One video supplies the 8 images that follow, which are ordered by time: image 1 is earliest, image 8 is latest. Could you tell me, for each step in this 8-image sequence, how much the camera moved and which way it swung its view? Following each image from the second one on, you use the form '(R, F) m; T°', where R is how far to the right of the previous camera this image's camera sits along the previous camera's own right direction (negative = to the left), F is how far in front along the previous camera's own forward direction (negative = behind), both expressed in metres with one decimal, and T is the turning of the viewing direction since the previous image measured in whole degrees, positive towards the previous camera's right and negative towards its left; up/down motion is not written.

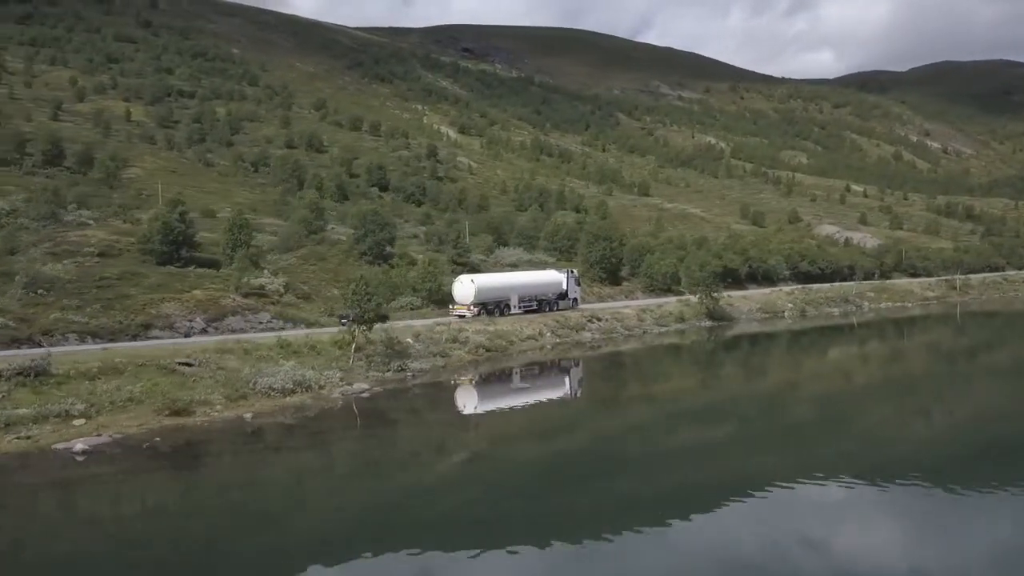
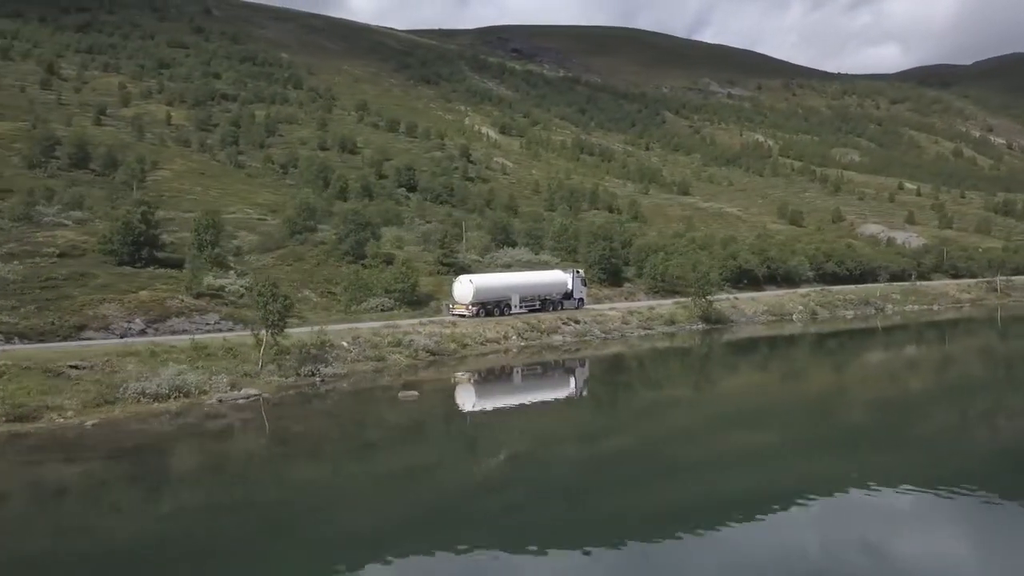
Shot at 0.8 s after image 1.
(+3.3, +1.2) m; -4°
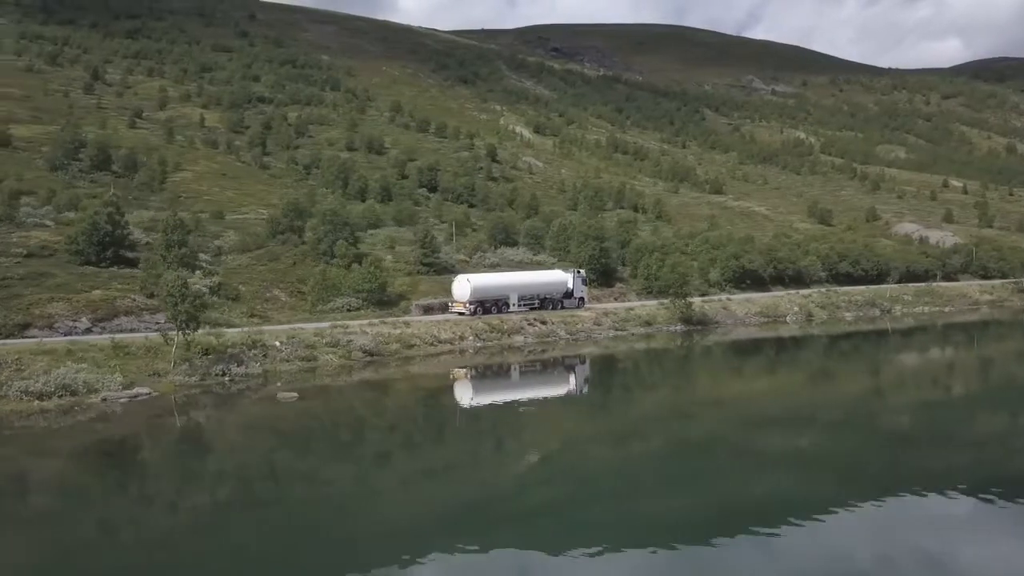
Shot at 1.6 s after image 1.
(+3.3, +0.3) m; -3°
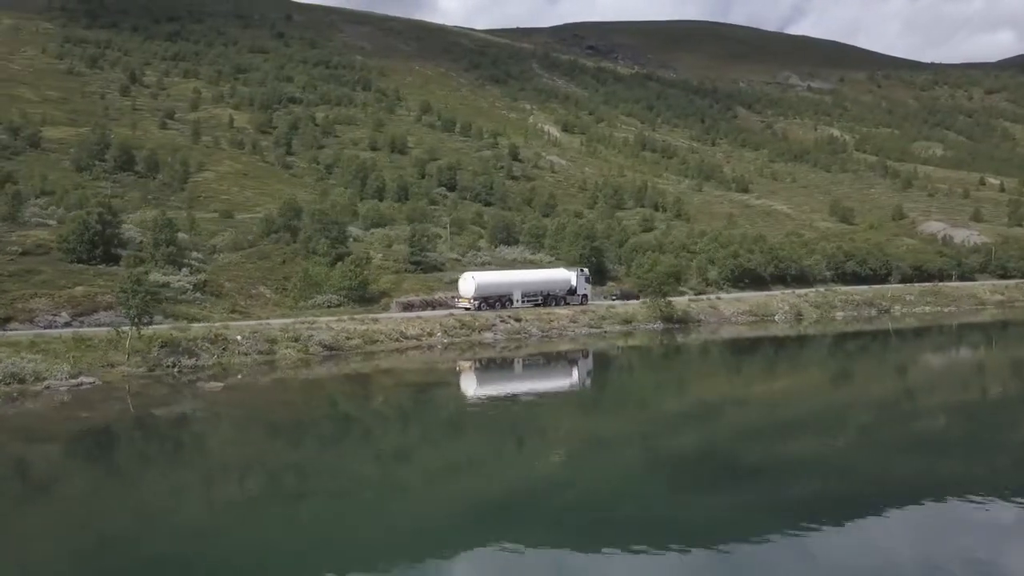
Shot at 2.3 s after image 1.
(+2.7, -0.8) m; -3°
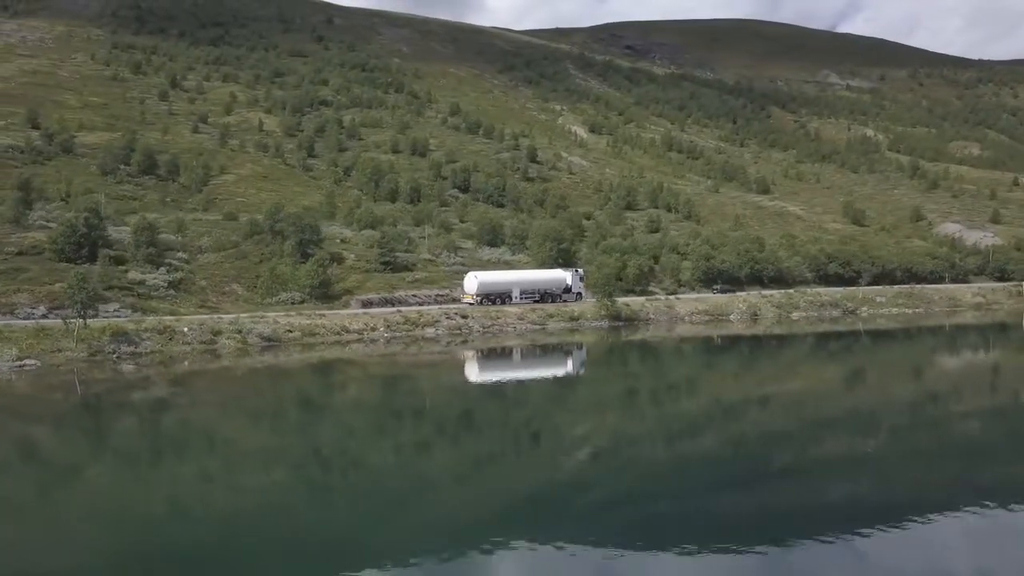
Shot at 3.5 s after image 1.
(+4.5, -2.8) m; -3°
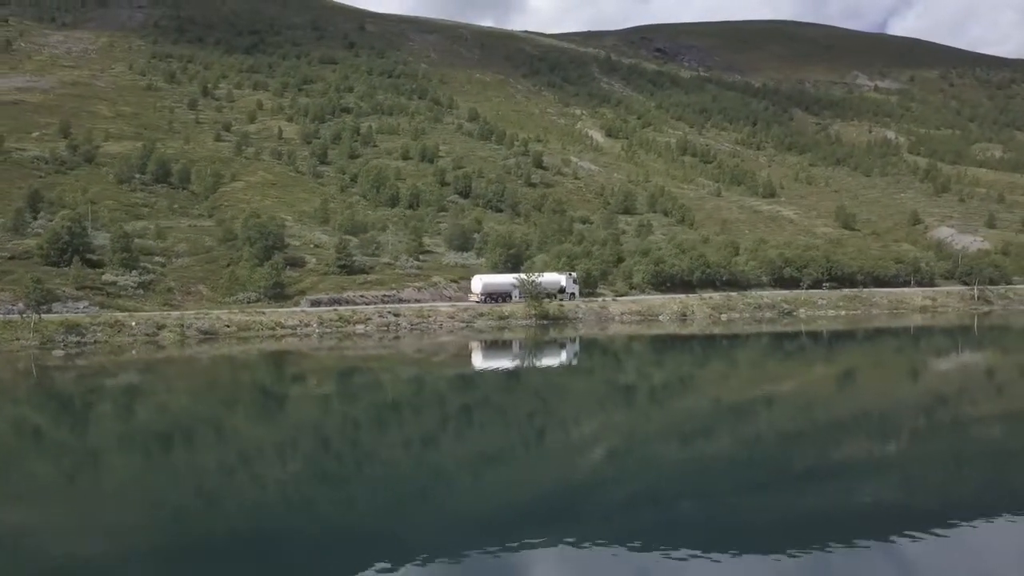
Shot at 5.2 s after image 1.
(+5.9, -4.5) m; -3°
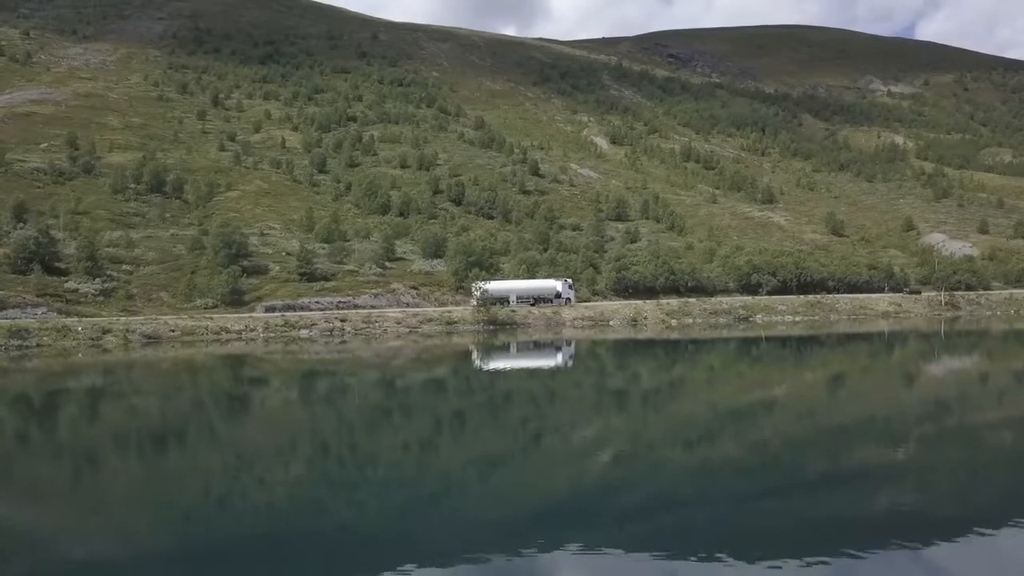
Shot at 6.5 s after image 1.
(+4.4, -1.7) m; -2°
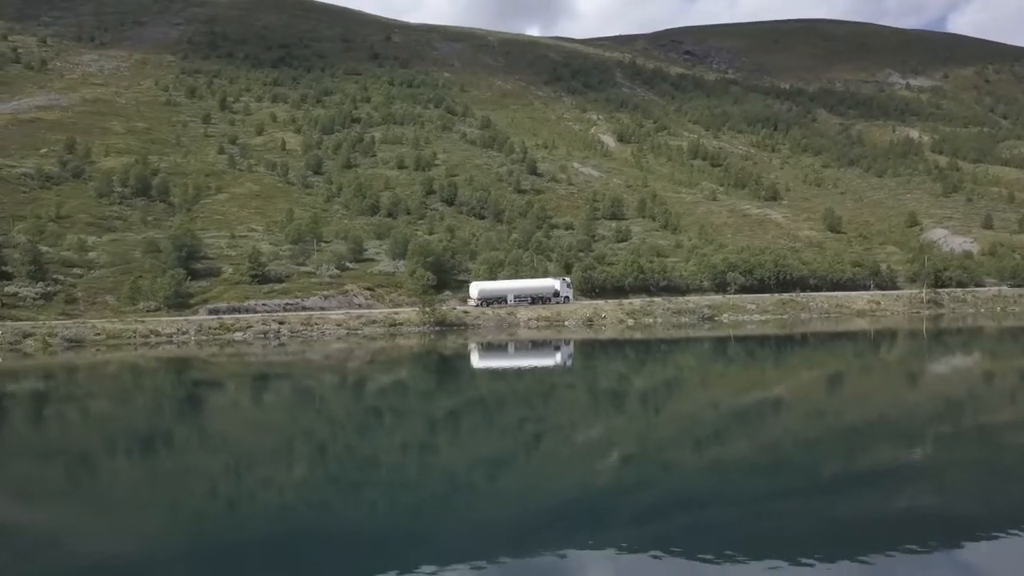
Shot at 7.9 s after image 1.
(+4.6, +0.7) m; -2°
